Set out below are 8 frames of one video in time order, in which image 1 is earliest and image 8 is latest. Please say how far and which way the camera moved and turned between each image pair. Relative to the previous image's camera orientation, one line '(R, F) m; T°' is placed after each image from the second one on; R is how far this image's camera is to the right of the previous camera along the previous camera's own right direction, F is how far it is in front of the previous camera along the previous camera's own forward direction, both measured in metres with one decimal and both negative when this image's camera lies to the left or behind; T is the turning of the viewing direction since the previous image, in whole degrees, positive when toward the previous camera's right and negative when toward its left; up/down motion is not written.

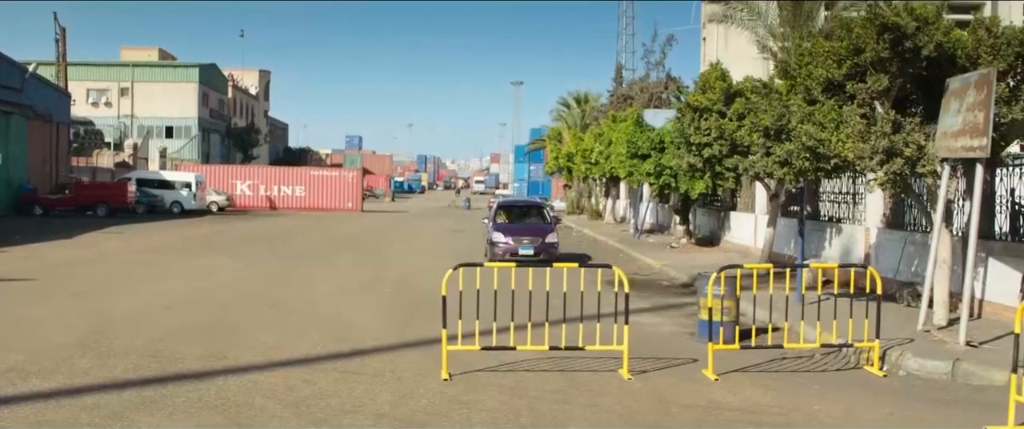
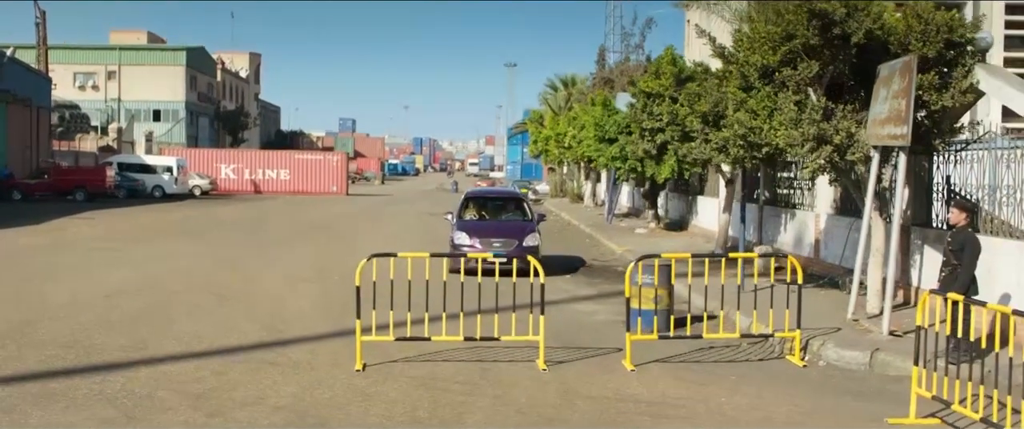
(+0.8, +0.1) m; -1°
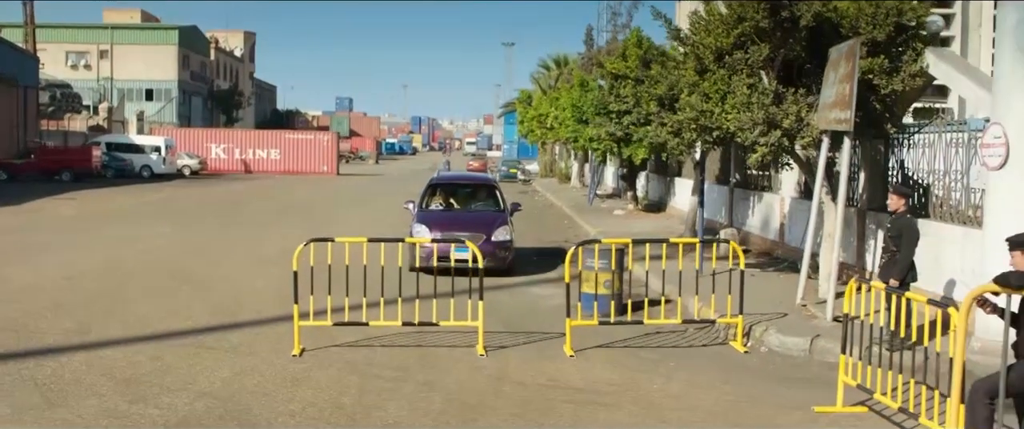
(+0.6, +0.1) m; 0°
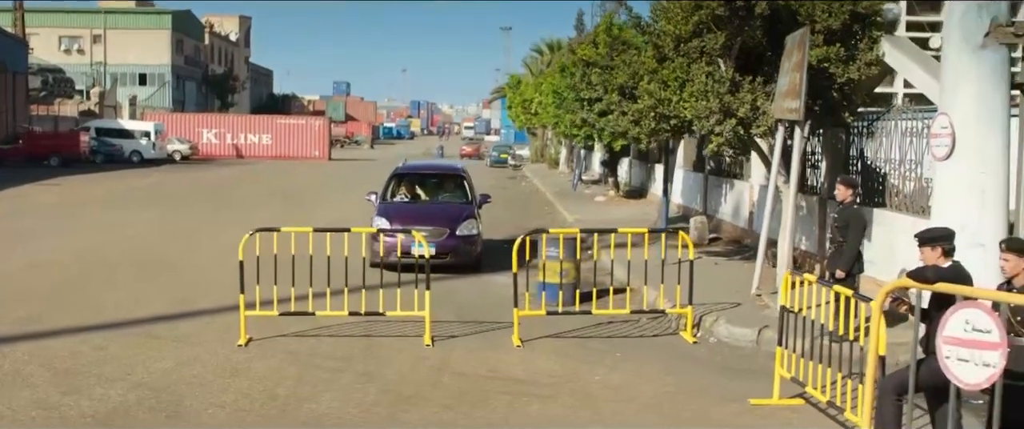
(+0.5, 0.0) m; 0°
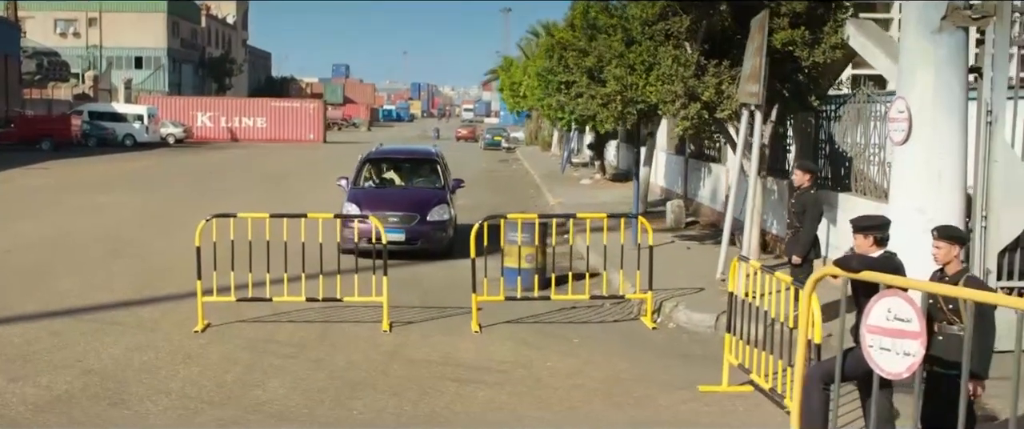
(+0.4, 0.0) m; 0°
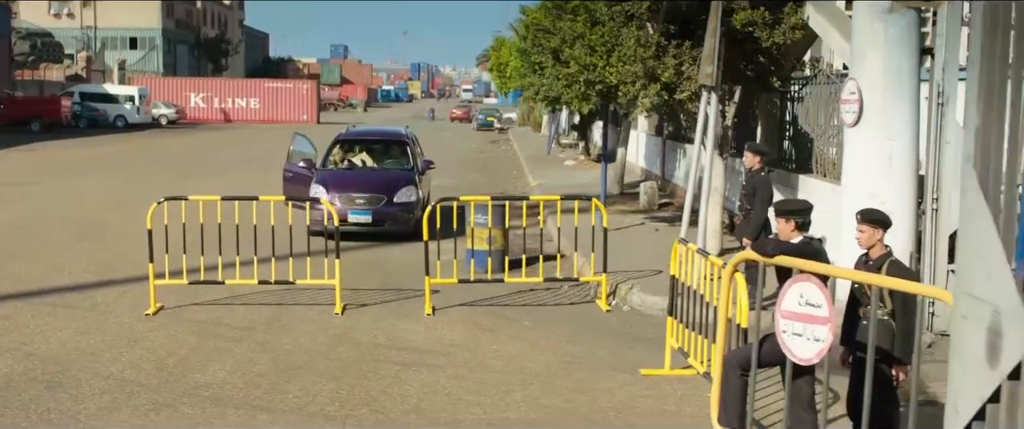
(+0.5, +0.1) m; 0°
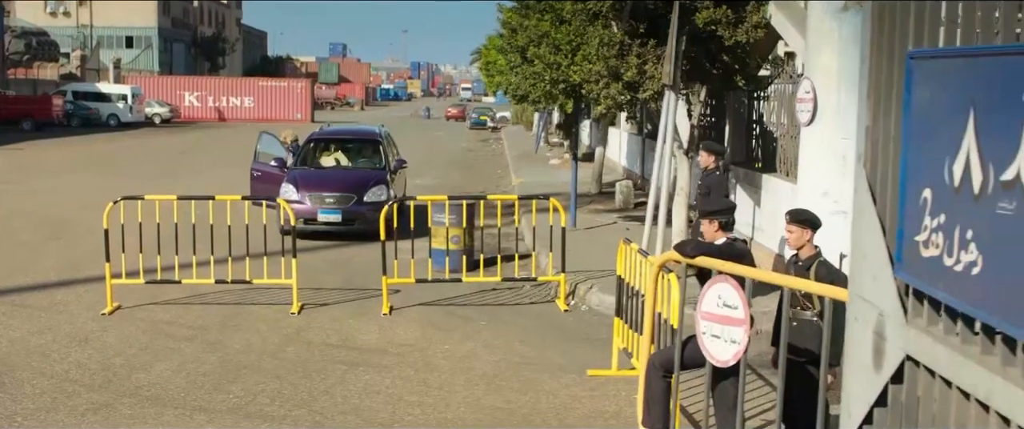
(+0.4, 0.0) m; 0°
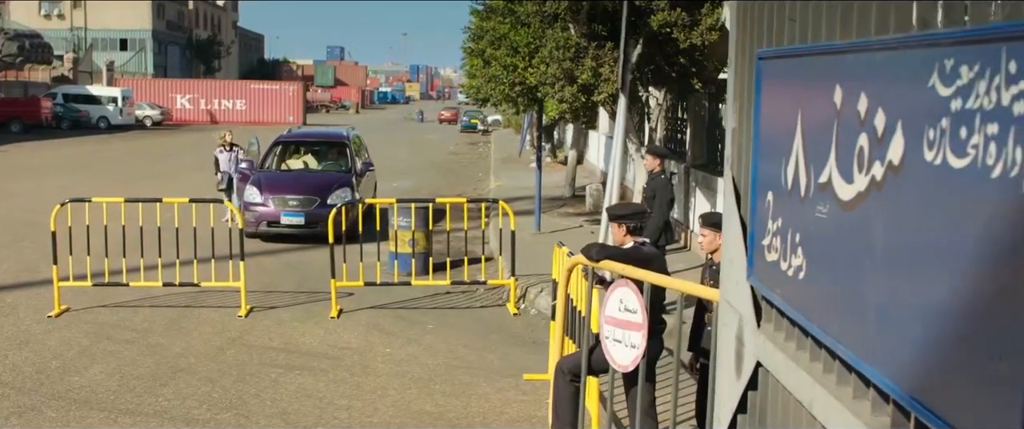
(+0.5, 0.0) m; 0°
